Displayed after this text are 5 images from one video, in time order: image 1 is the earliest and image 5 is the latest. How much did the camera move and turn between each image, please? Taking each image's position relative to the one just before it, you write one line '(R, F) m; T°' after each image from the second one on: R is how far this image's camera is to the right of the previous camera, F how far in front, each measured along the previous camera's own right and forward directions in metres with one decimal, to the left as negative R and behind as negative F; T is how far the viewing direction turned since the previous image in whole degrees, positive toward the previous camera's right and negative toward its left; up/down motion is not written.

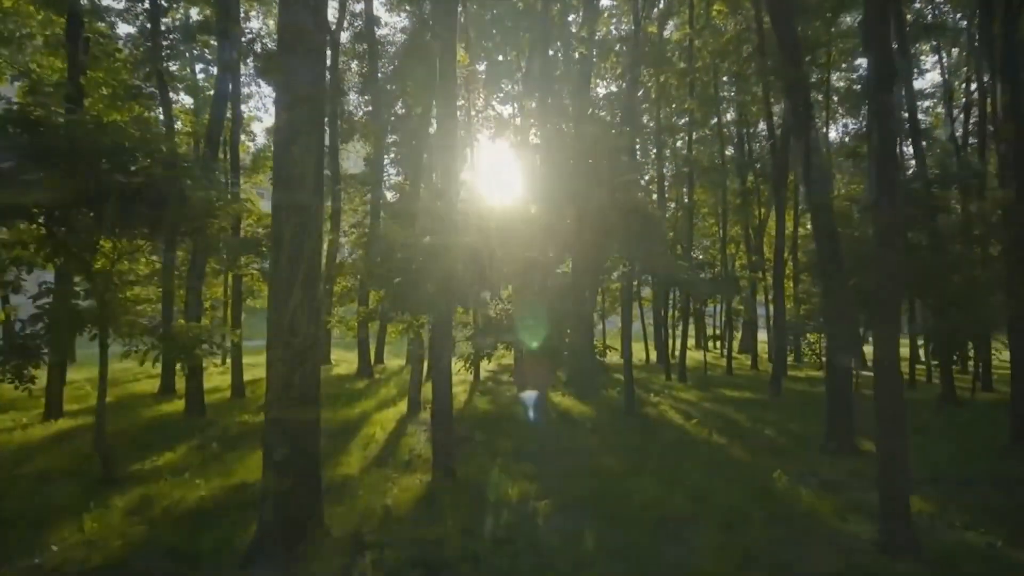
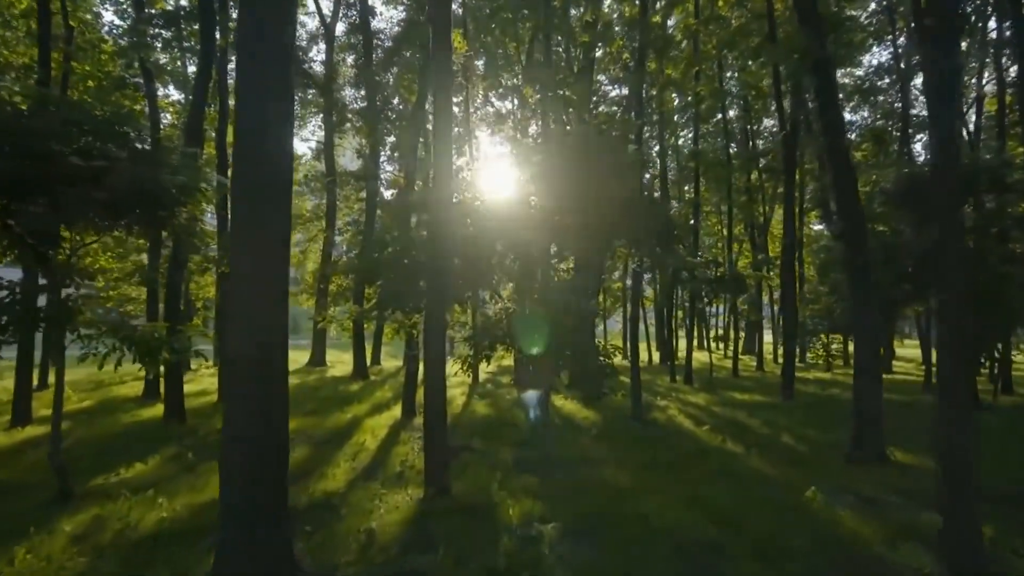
(0.0, +1.1) m; 0°
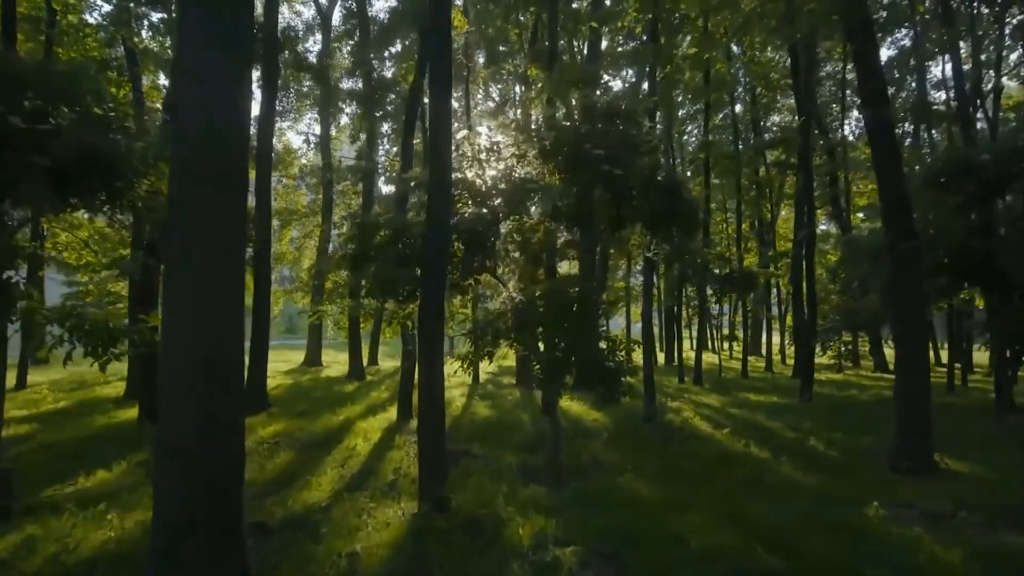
(-0.1, +1.4) m; 0°
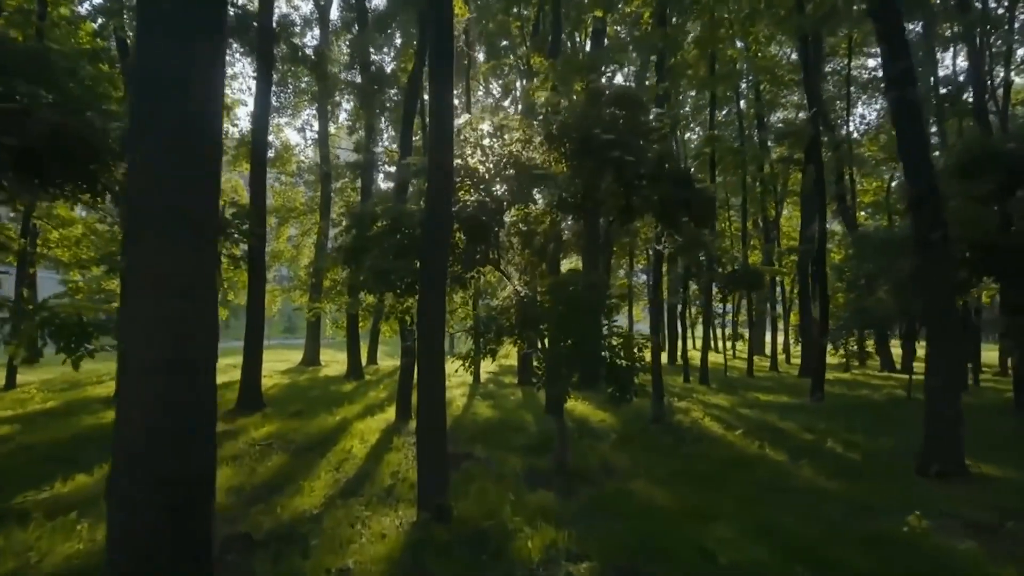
(0.0, +0.7) m; 0°
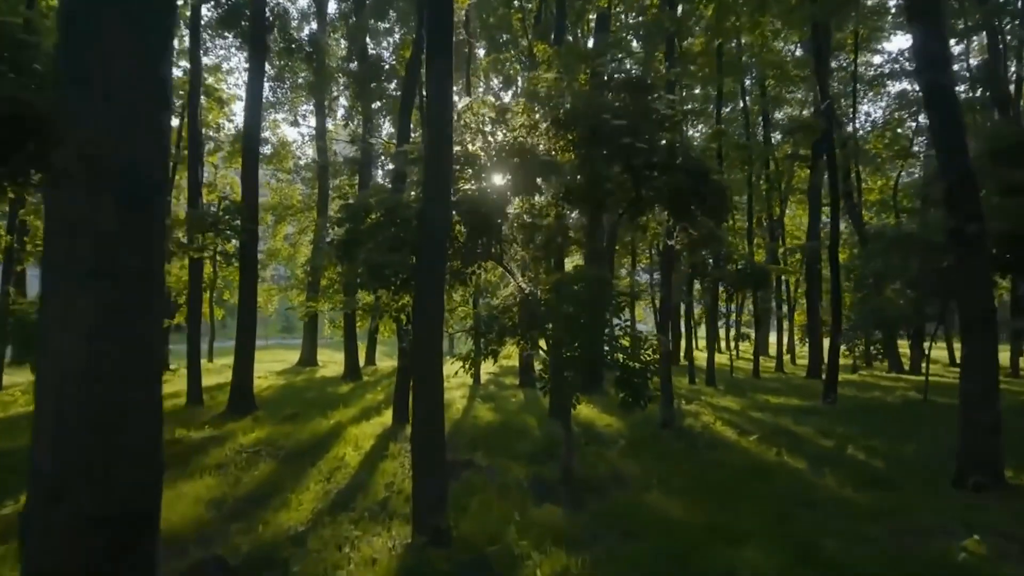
(0.0, +0.8) m; 0°
